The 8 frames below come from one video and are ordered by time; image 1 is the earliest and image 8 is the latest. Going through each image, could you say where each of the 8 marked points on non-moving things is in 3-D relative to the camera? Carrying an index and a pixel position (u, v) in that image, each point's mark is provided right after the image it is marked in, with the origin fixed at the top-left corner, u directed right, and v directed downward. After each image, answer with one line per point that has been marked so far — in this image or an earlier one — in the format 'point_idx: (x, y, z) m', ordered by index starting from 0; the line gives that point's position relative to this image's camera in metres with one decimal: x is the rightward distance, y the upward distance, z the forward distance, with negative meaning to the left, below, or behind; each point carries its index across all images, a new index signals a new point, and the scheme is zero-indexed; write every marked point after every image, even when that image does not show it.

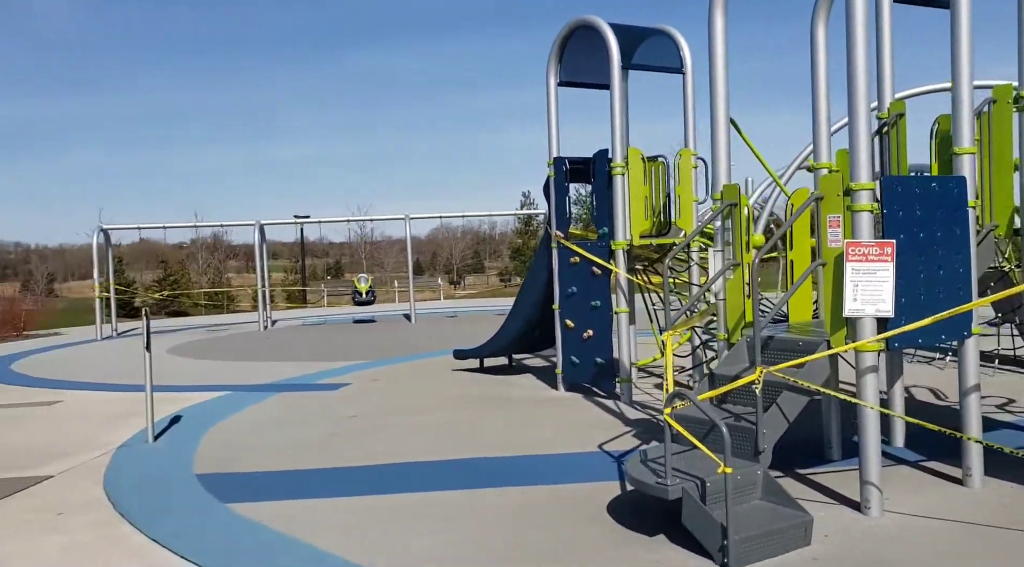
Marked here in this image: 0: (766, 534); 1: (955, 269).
0: (+1.2, -1.2, +3.8) m
1: (+2.5, +0.1, +4.5) m
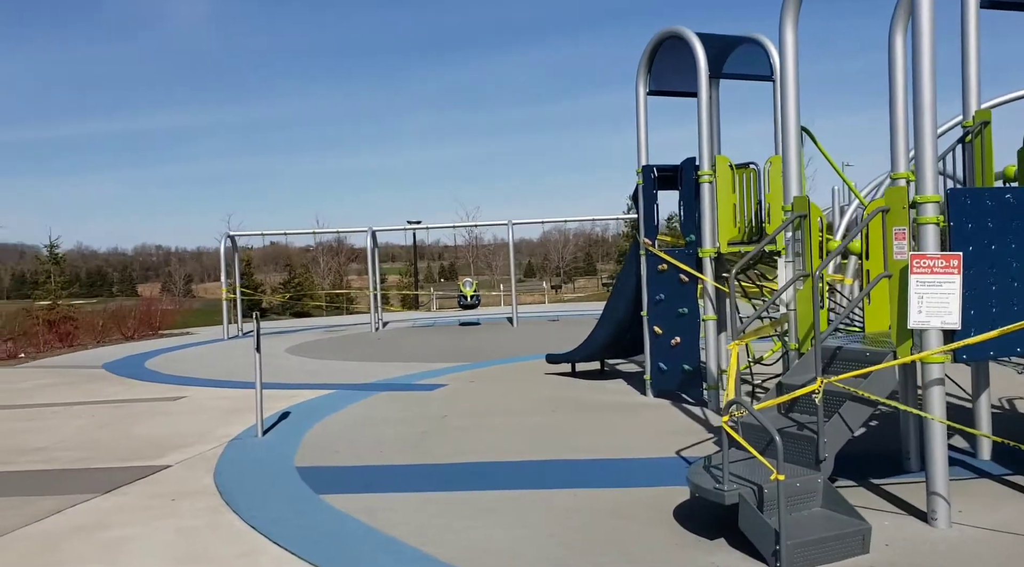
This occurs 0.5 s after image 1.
0: (+1.5, -1.2, +3.9) m
1: (+2.9, 0.0, +4.4) m
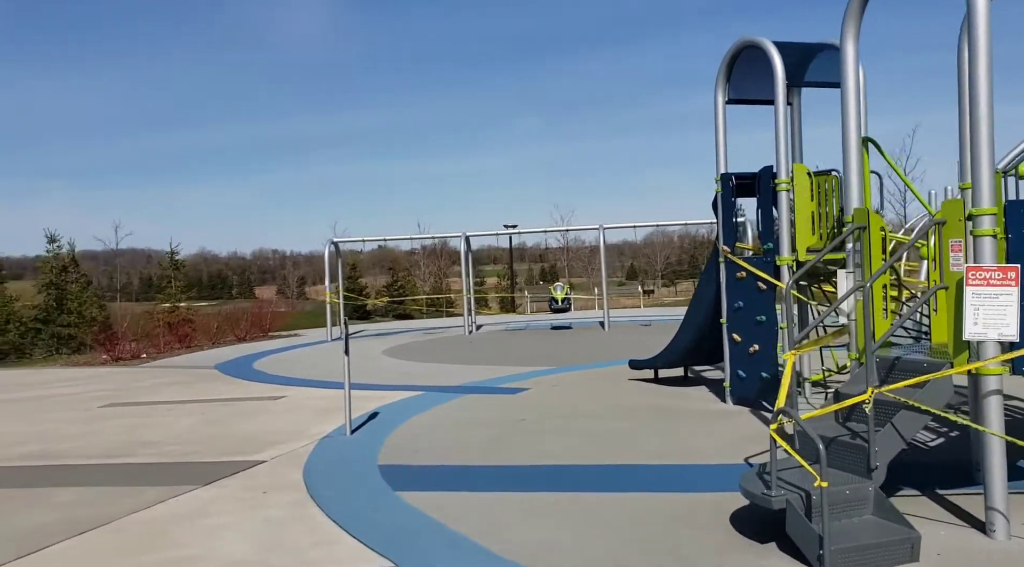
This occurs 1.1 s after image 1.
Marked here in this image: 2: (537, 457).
0: (+1.7, -1.3, +3.9) m
1: (+3.2, 0.0, +4.3) m
2: (+0.2, -1.5, +7.0) m
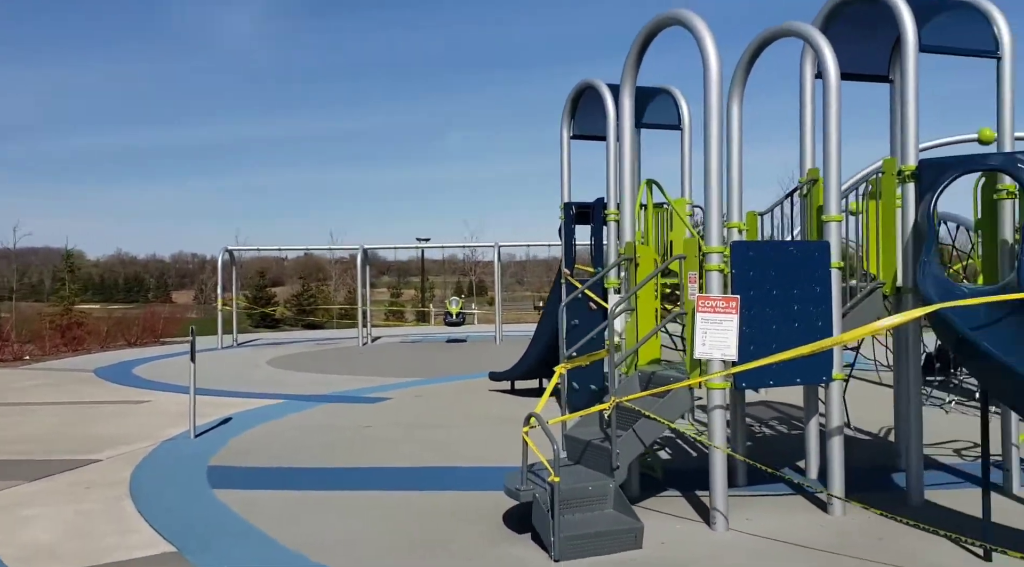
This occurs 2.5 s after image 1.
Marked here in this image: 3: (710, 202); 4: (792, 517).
0: (+0.5, -1.4, +4.6) m
1: (+1.9, -0.2, +5.1) m
2: (-1.3, -1.6, +7.4) m
3: (+1.2, +0.5, +4.9) m
4: (+1.8, -1.5, +5.2) m
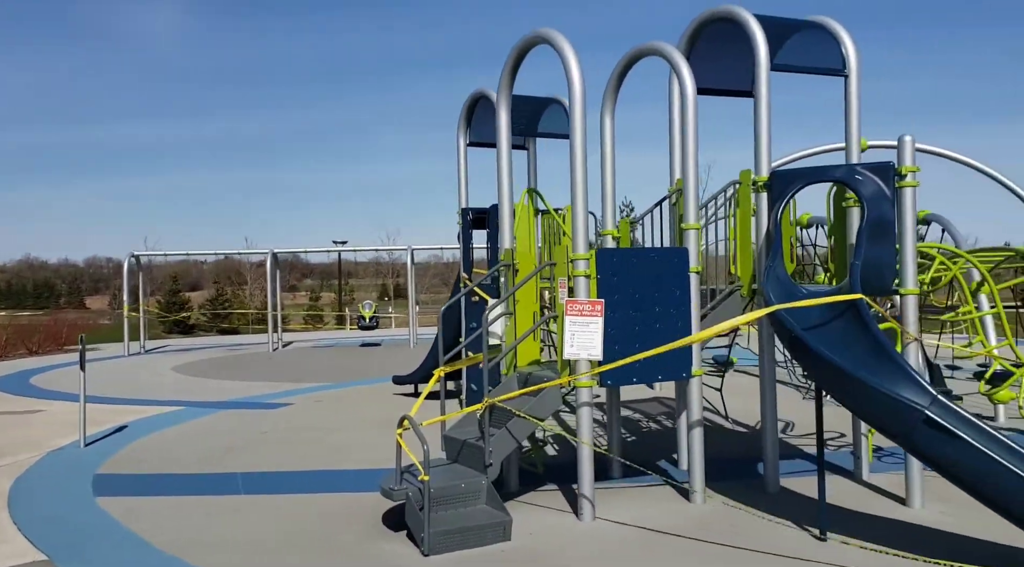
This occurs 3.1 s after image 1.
0: (-0.3, -1.5, +4.8) m
1: (+1.1, -0.3, +5.5) m
2: (-2.3, -1.6, +7.5) m
3: (+0.4, +0.5, +5.3) m
4: (+1.0, -1.5, +5.6) m
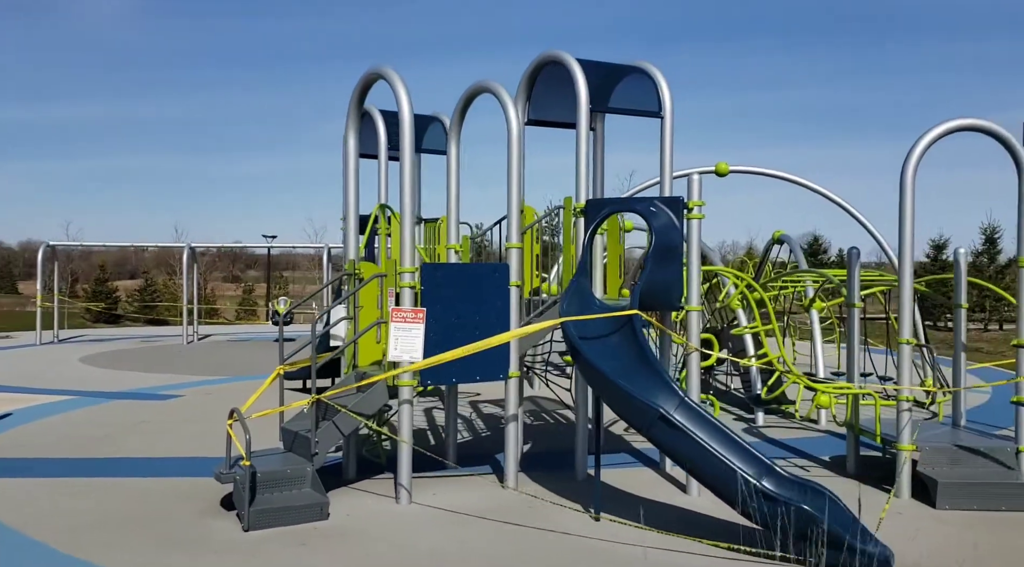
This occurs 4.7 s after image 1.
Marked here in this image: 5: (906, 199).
0: (-1.5, -1.5, +5.5) m
1: (-0.2, -0.4, +6.2) m
2: (-3.8, -1.6, +8.0) m
3: (-0.8, +0.4, +6.0) m
4: (-0.3, -1.6, +6.3) m
5: (+3.0, +0.6, +6.2) m
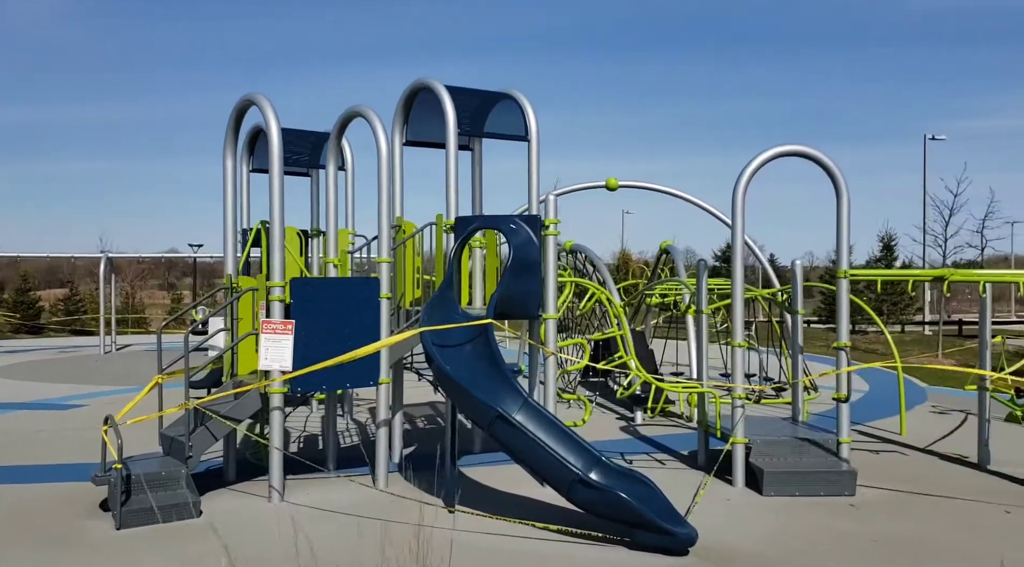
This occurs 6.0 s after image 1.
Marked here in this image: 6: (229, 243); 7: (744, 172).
0: (-2.6, -1.6, +5.8) m
1: (-1.3, -0.5, +6.7) m
2: (-5.0, -1.8, +8.2) m
3: (-1.9, +0.3, +6.4) m
4: (-1.4, -1.7, +6.8) m
5: (+1.9, +0.6, +6.9) m
6: (-2.6, +0.4, +7.4) m
7: (+2.0, +1.0, +7.2) m
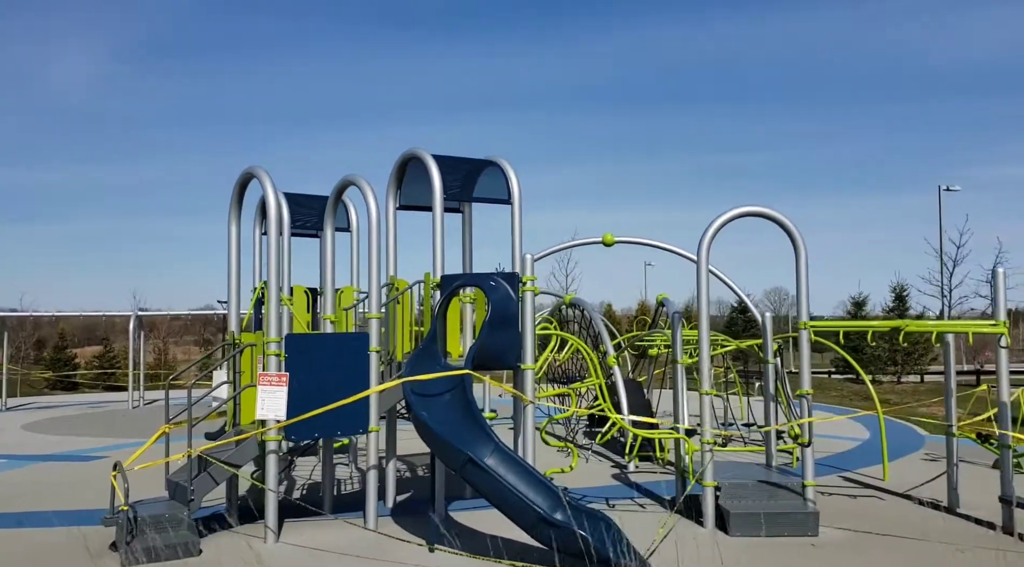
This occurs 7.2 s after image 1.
0: (-2.8, -2.1, +6.4) m
1: (-1.4, -0.9, +7.2) m
2: (-5.1, -2.4, +8.8) m
3: (-2.1, -0.2, +7.0) m
4: (-1.6, -2.2, +7.2) m
5: (+1.7, +0.1, +7.4) m
6: (-2.8, -0.2, +8.1) m
7: (+1.9, +0.5, +7.7) m
